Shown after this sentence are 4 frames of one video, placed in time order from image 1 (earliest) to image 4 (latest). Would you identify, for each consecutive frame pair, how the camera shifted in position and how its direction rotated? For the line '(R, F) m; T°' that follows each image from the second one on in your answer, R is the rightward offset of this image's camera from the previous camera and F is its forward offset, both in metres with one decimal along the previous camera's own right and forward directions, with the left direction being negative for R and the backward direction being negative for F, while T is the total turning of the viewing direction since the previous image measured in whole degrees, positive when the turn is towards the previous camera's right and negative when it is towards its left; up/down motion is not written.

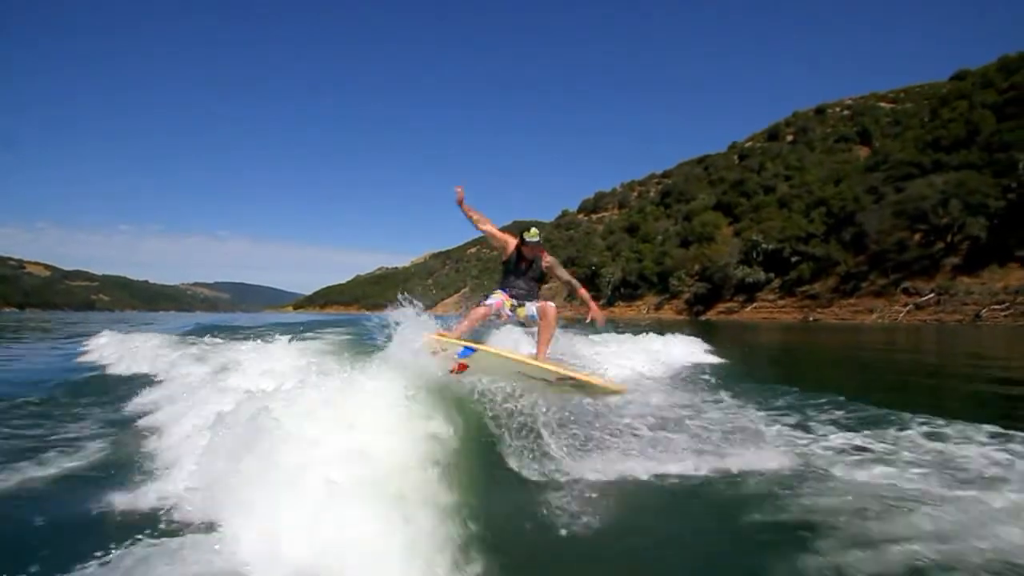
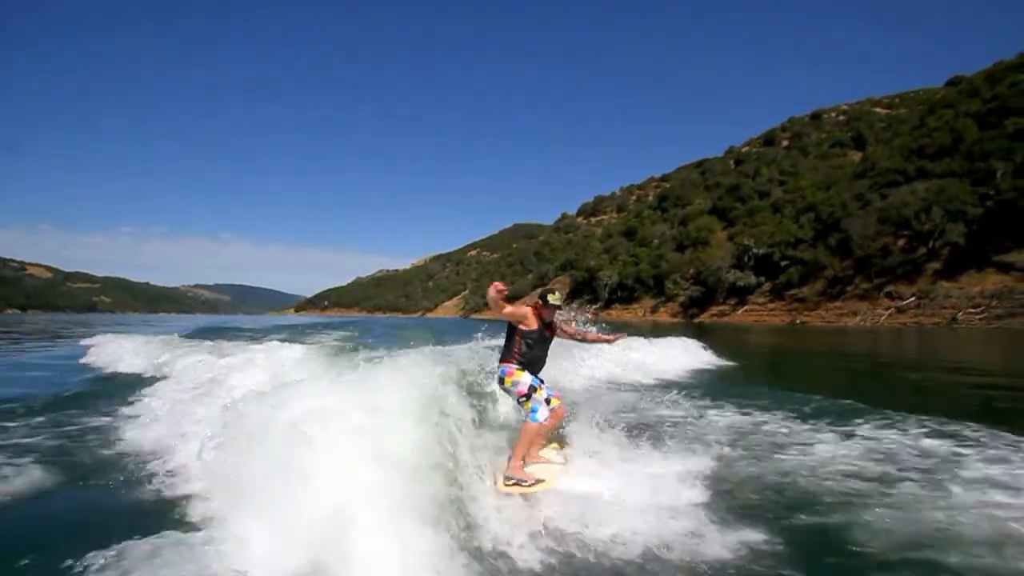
(+0.1, -0.6) m; 0°
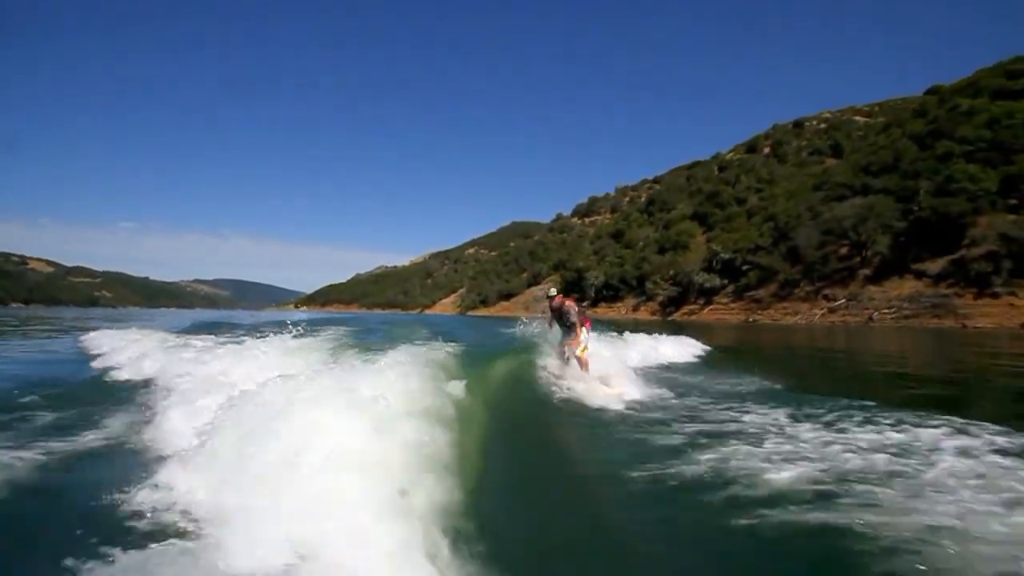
(+0.4, -2.7) m; 0°
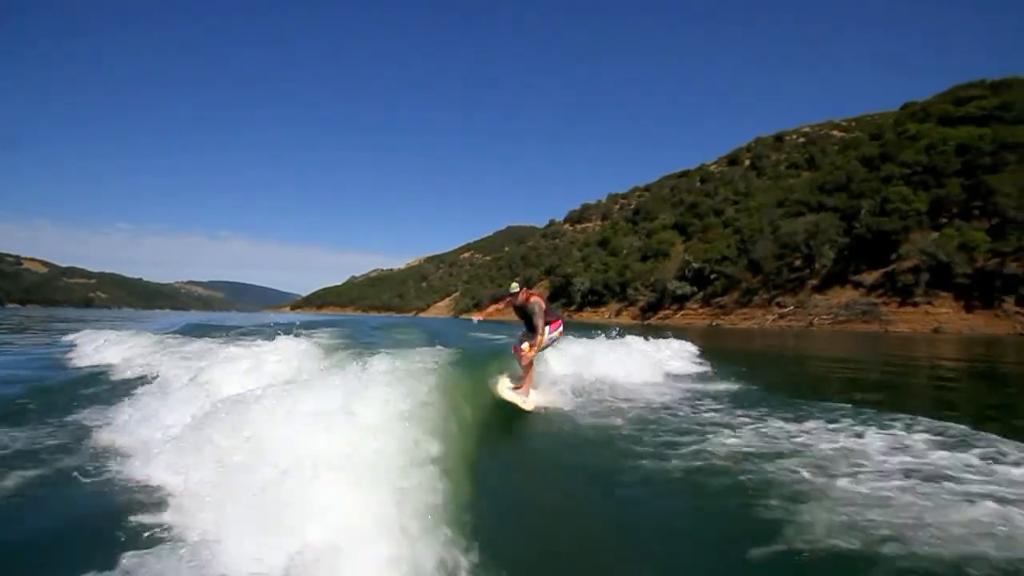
(+0.3, -2.4) m; 0°
